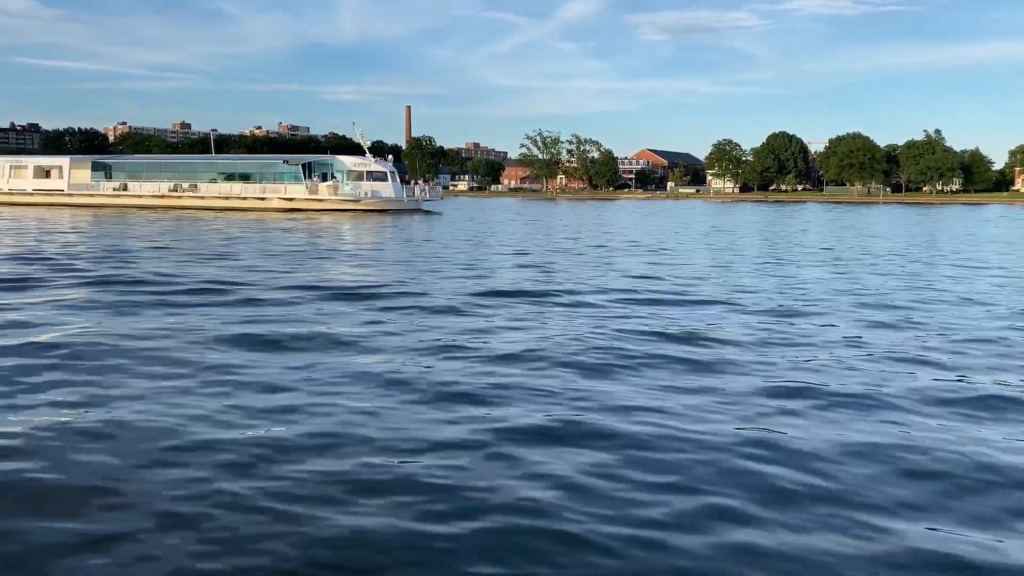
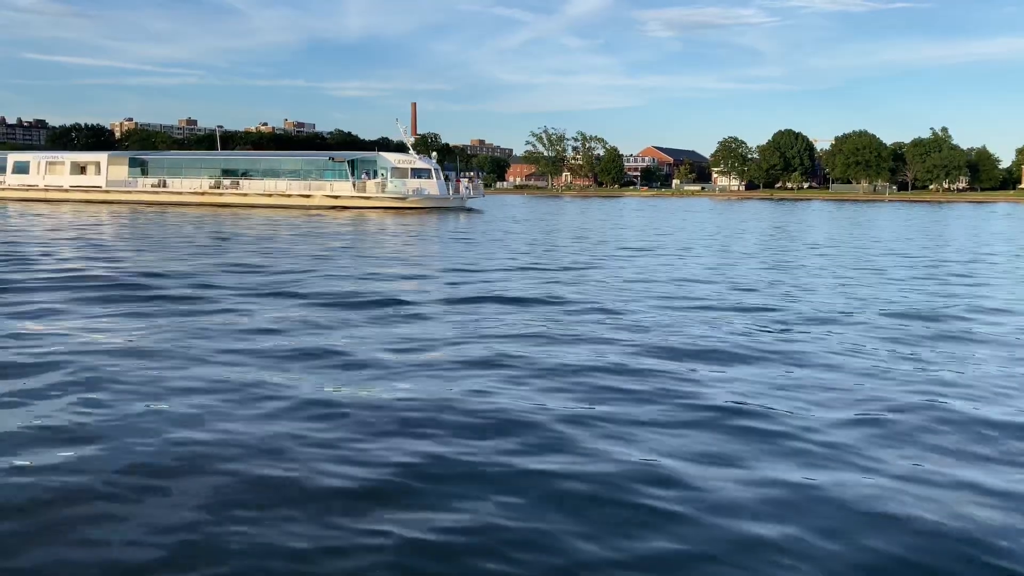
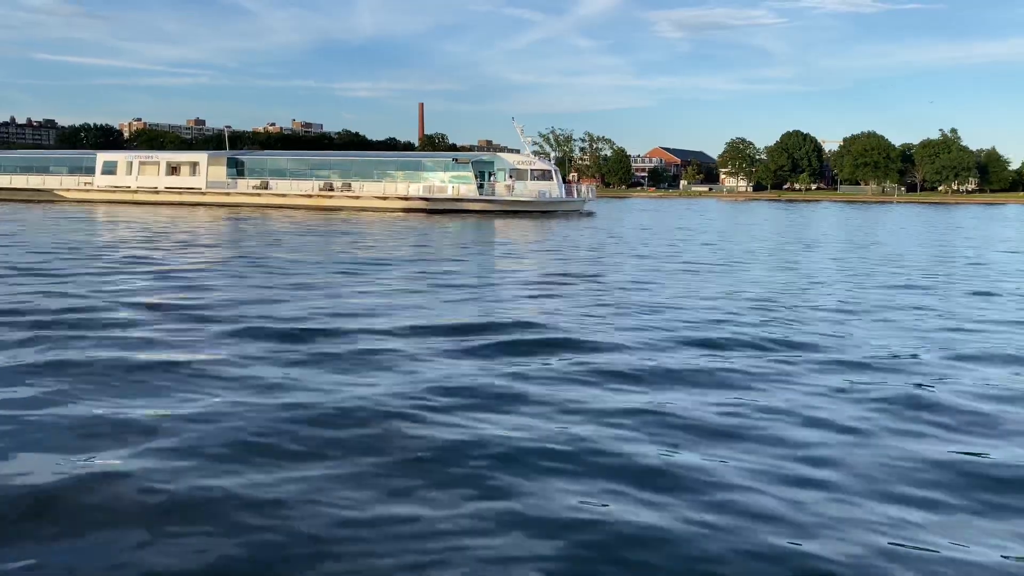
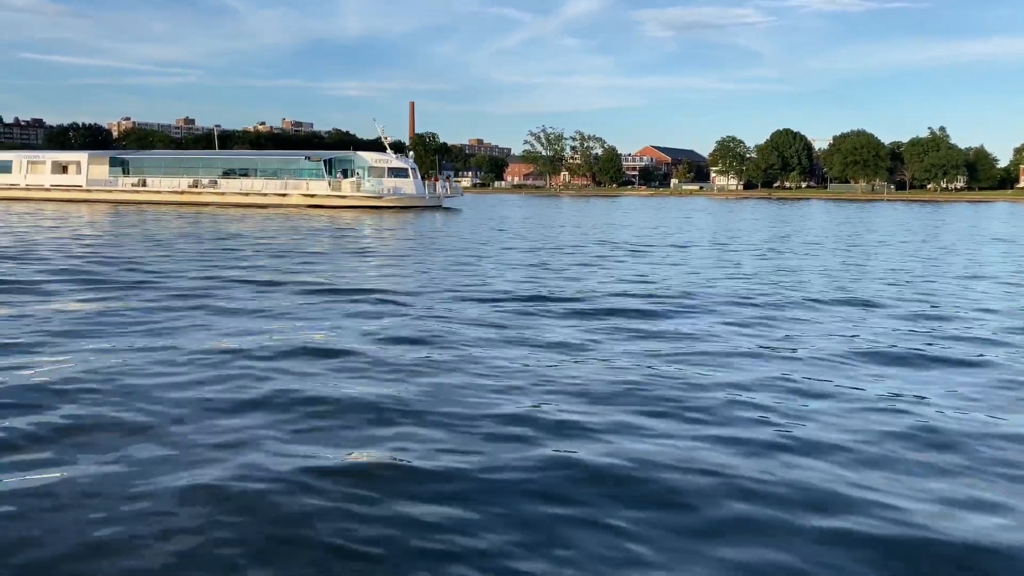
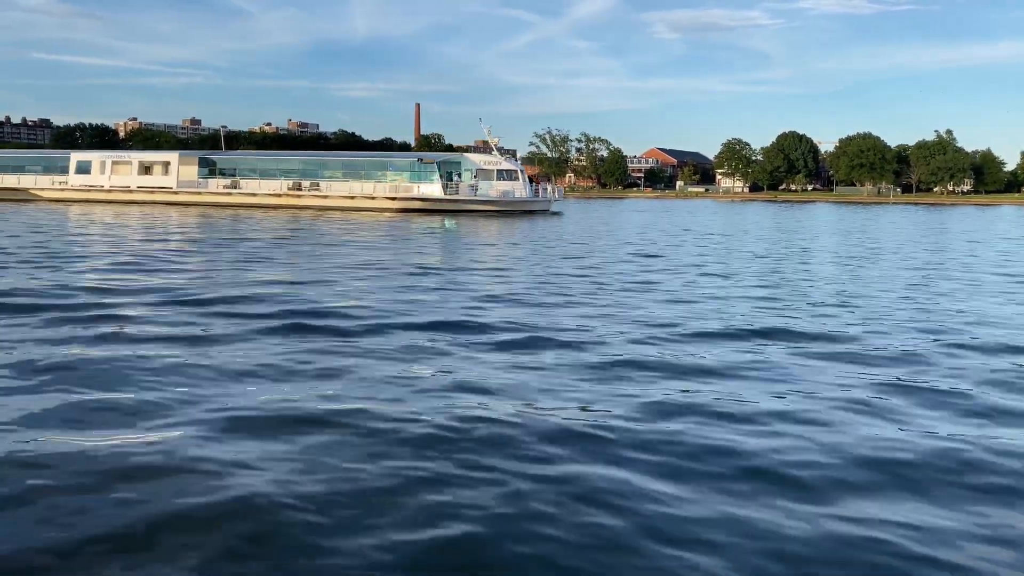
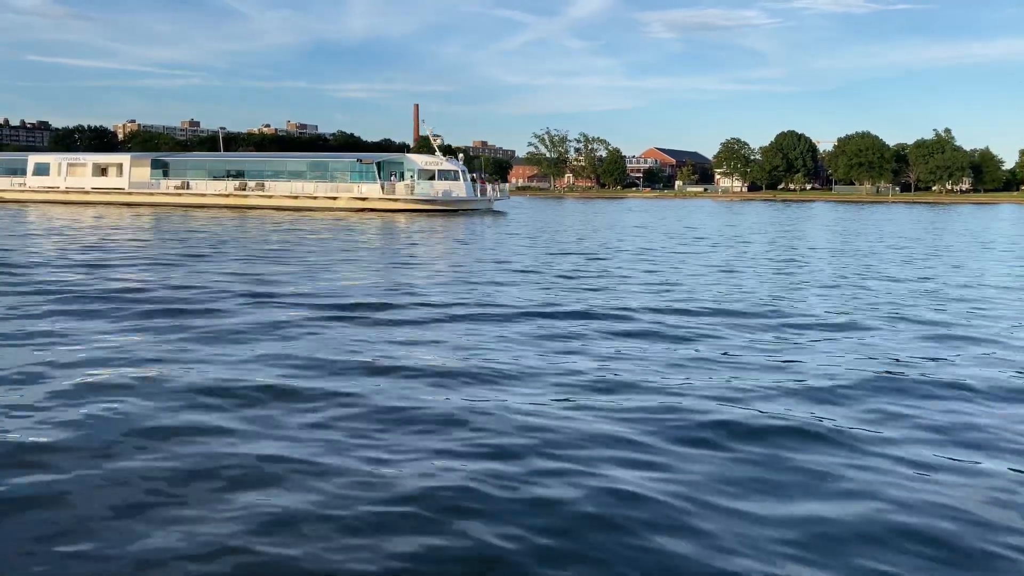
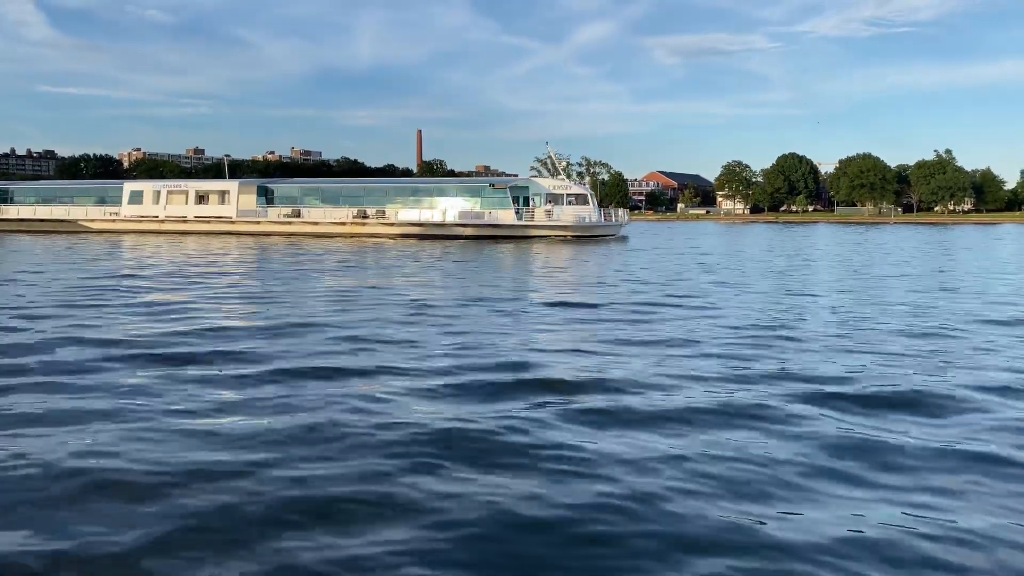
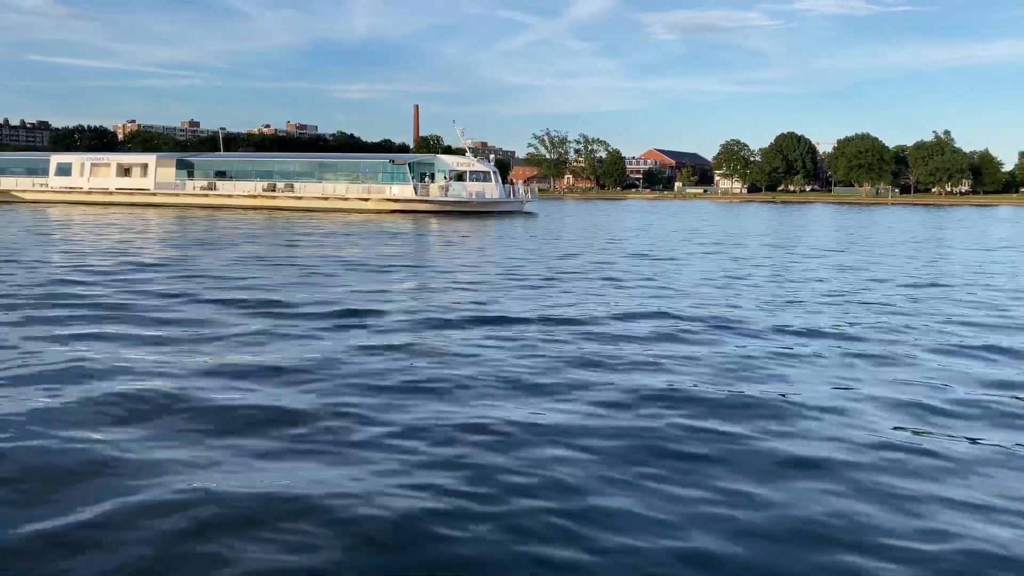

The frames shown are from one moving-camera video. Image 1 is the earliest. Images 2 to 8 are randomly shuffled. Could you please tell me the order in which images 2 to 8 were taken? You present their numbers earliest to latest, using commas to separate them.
4, 2, 6, 8, 5, 3, 7
